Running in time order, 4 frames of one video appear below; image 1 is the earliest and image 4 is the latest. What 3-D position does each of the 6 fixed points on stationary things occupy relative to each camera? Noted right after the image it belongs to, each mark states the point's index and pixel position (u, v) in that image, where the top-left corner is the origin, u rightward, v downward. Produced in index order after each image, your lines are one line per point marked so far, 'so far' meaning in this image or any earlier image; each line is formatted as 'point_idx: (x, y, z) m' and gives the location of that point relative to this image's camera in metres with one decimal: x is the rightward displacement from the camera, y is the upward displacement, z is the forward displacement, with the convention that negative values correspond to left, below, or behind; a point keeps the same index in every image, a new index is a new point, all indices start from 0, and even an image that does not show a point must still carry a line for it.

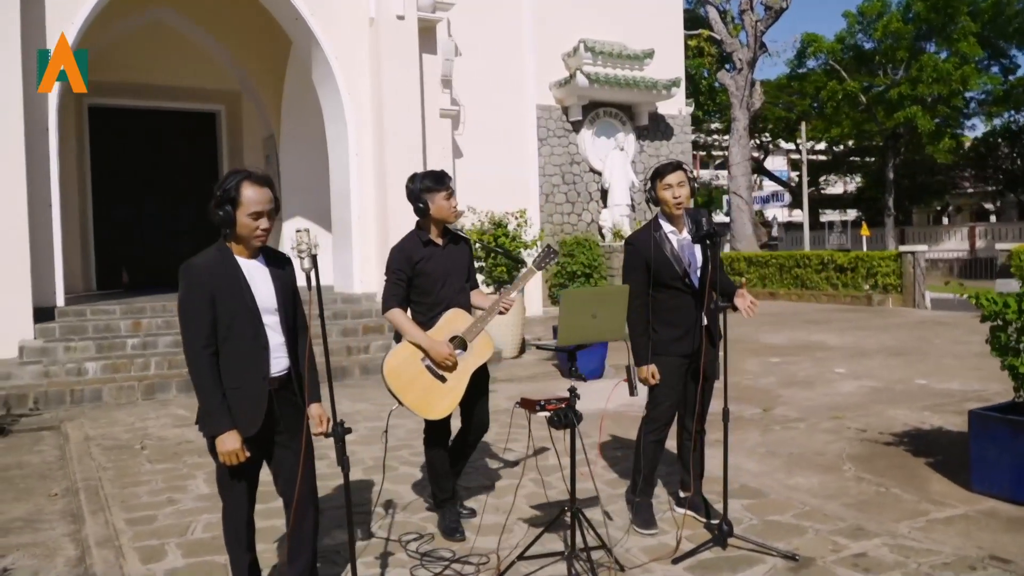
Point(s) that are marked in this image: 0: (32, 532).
0: (-2.1, -1.1, +4.0) m
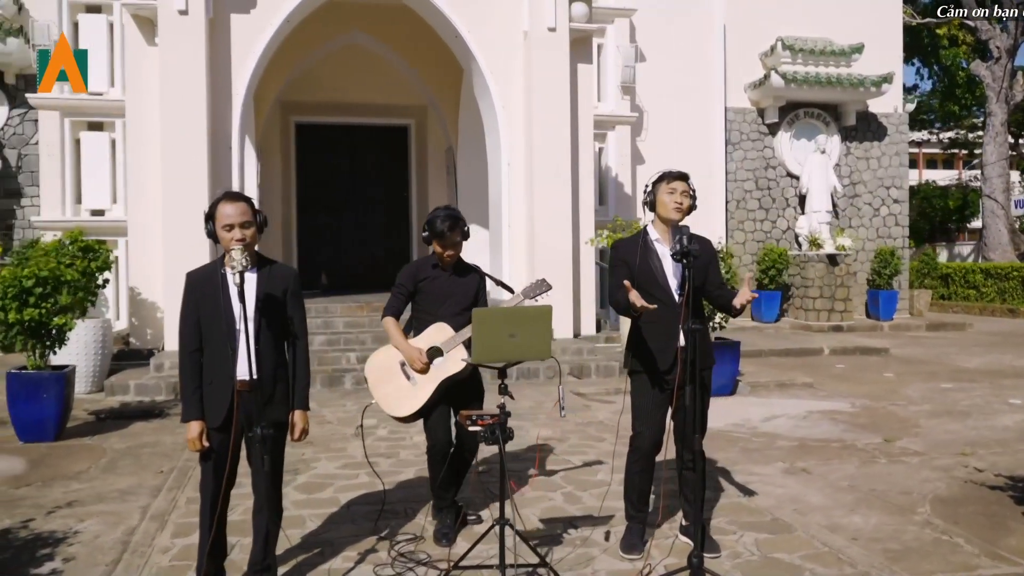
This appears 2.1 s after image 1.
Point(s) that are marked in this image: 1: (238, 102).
0: (-2.0, -1.1, +4.6) m
1: (-2.7, +1.9, +8.9) m
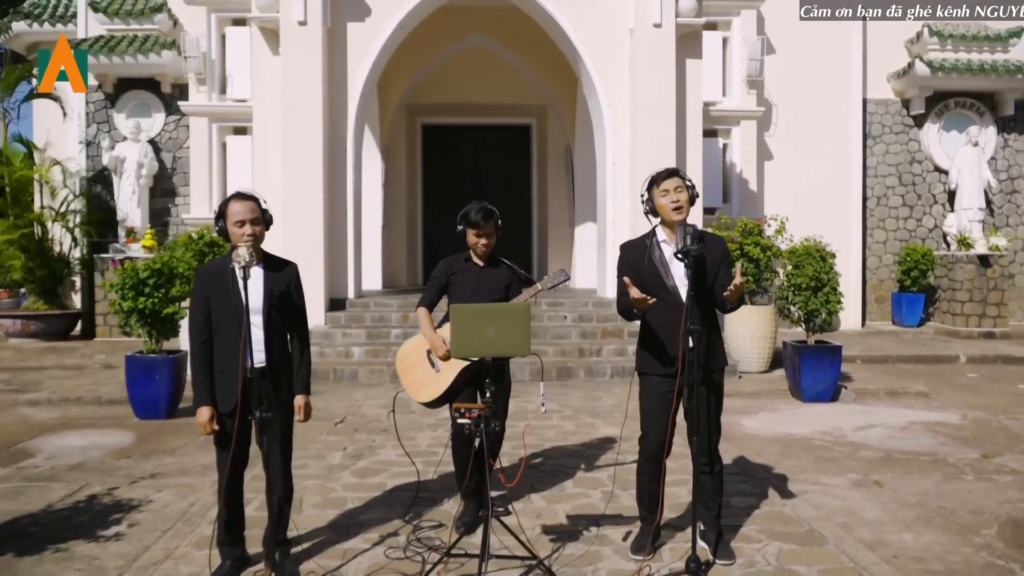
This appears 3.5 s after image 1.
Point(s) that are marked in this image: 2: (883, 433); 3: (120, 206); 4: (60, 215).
0: (-1.8, -1.1, +5.0) m
1: (-1.7, +1.9, +9.3) m
2: (+2.6, -1.0, +6.2) m
3: (-5.3, +1.1, +12.2) m
4: (-6.2, +1.0, +12.2) m
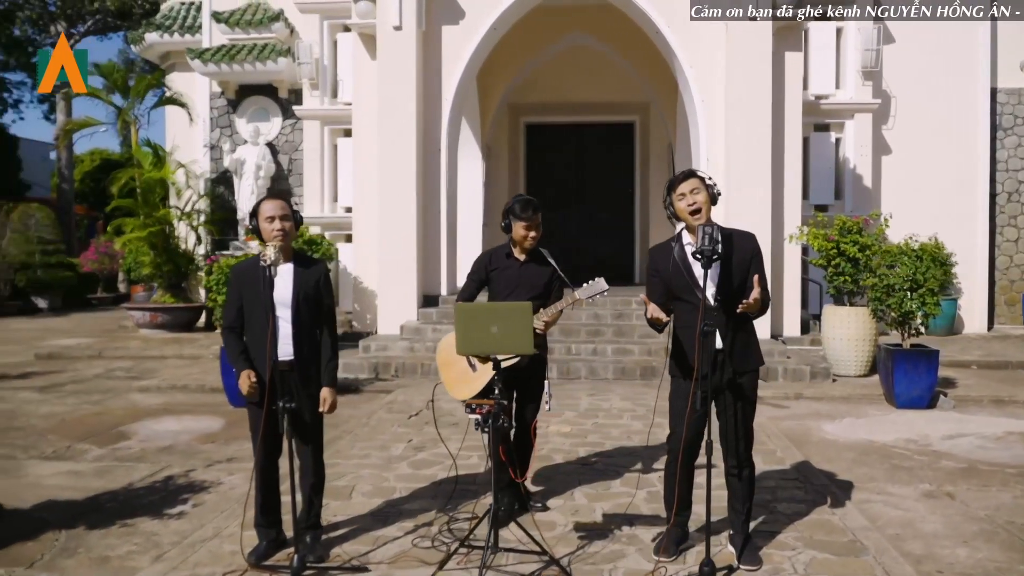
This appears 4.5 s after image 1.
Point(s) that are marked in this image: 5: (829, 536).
0: (-1.5, -1.0, +5.3) m
1: (-0.7, +1.9, +9.5) m
2: (+3.0, -1.0, +5.9) m
3: (-3.9, +1.2, +12.9) m
4: (-4.8, +1.1, +13.0) m
5: (+1.4, -1.1, +3.8) m
